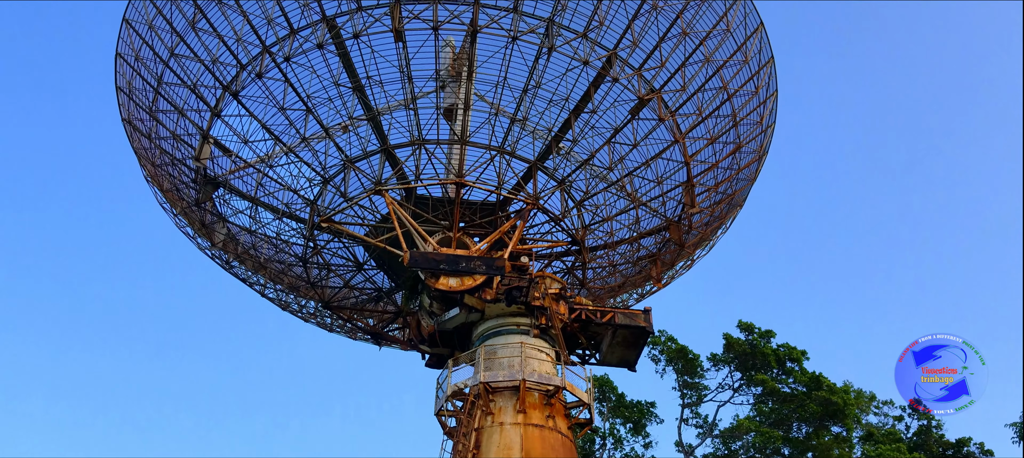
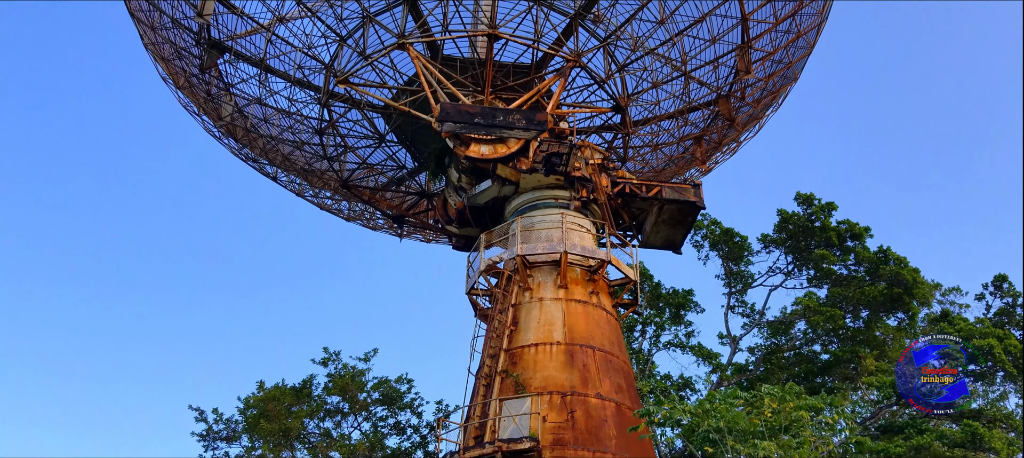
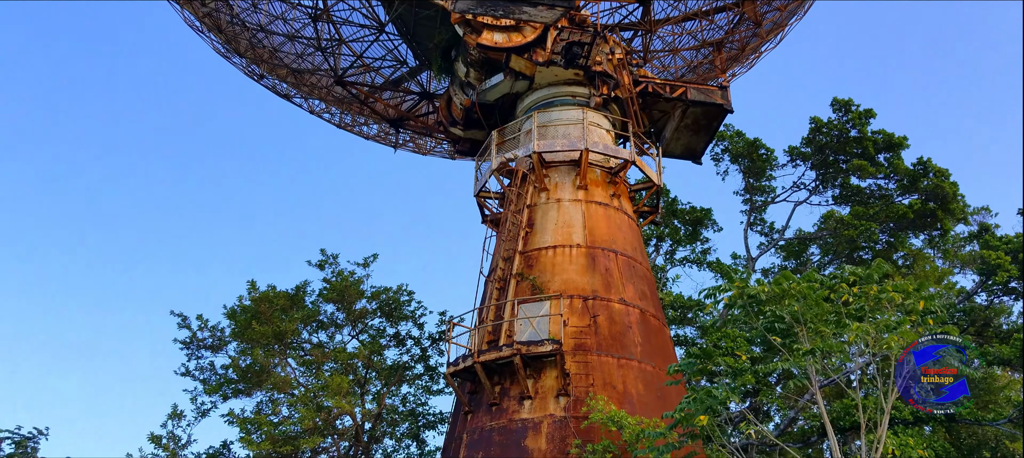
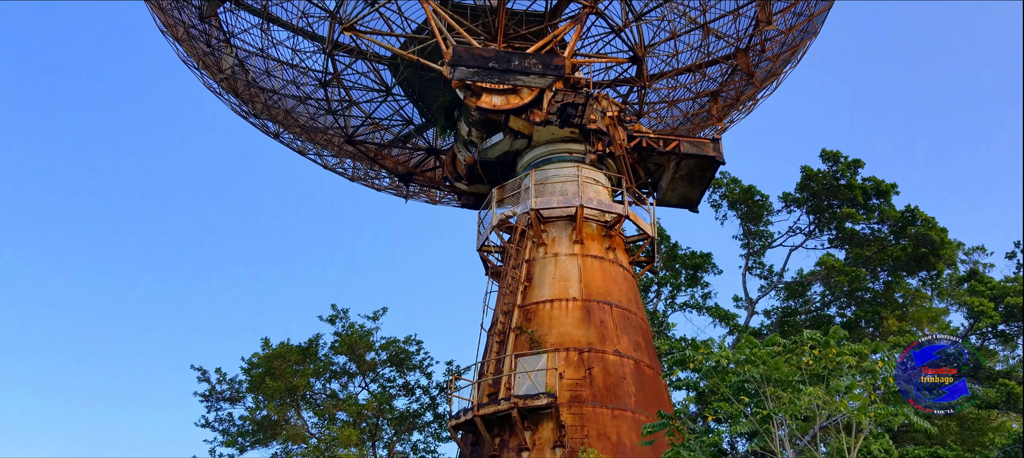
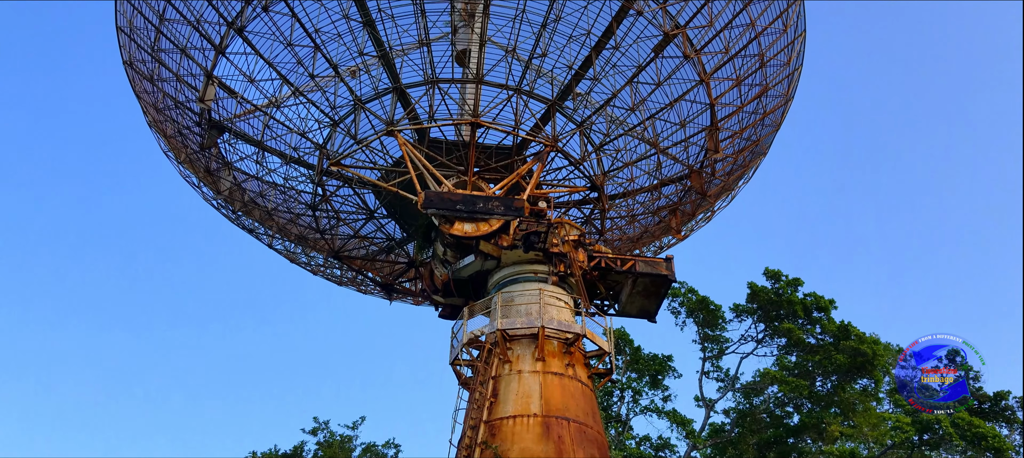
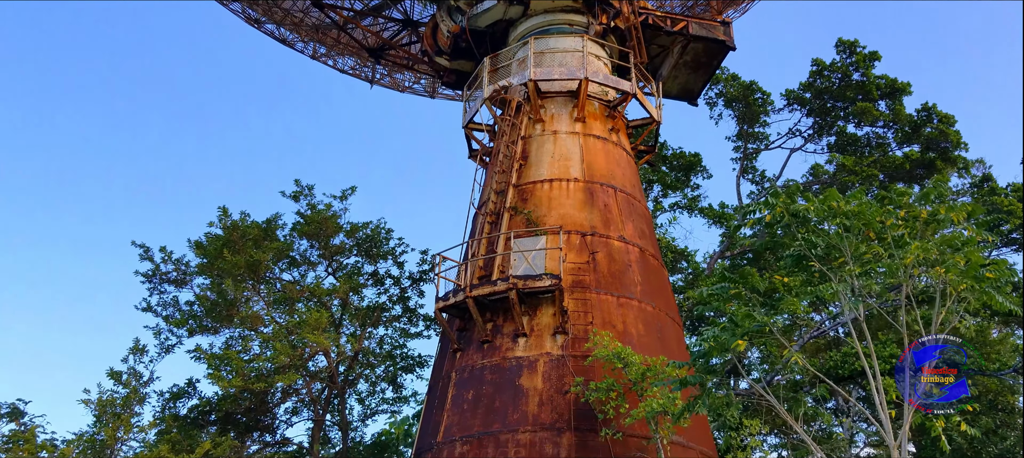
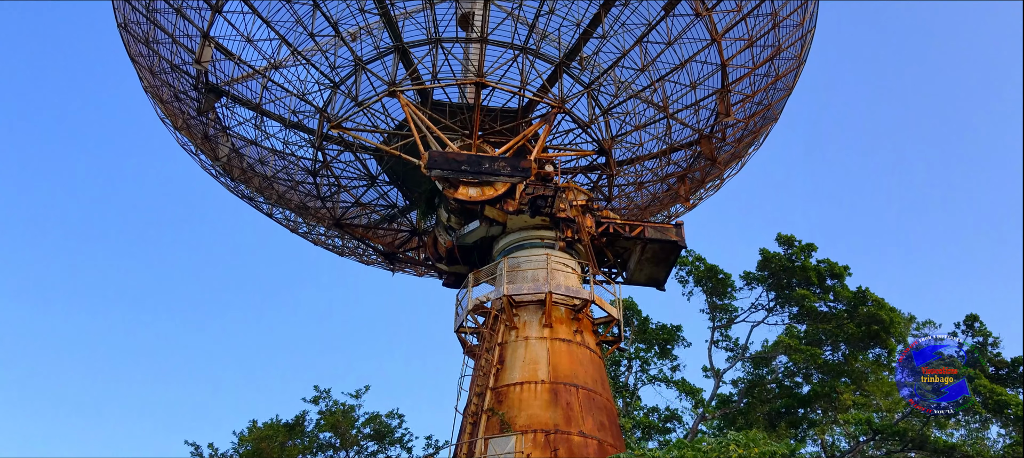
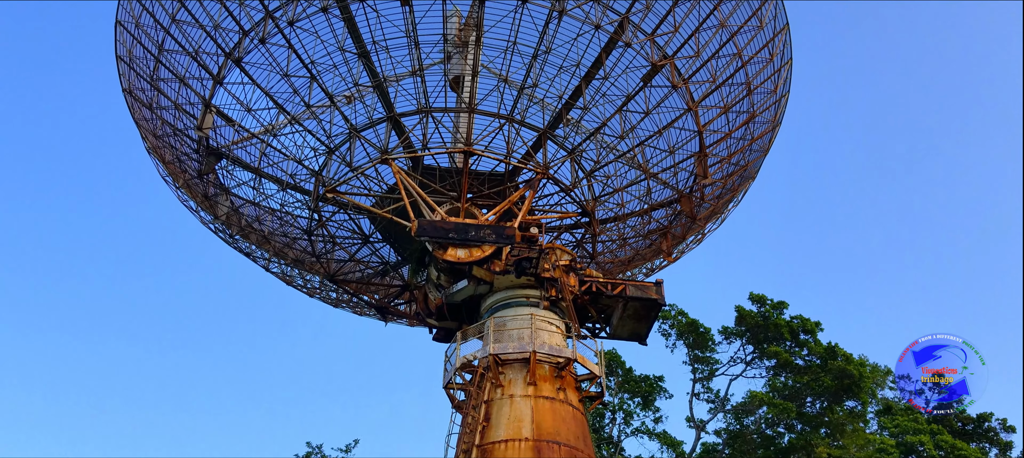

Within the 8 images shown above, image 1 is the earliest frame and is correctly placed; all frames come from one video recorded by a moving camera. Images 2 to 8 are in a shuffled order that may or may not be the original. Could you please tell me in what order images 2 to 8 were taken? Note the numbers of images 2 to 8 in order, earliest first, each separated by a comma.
8, 5, 7, 2, 4, 3, 6
